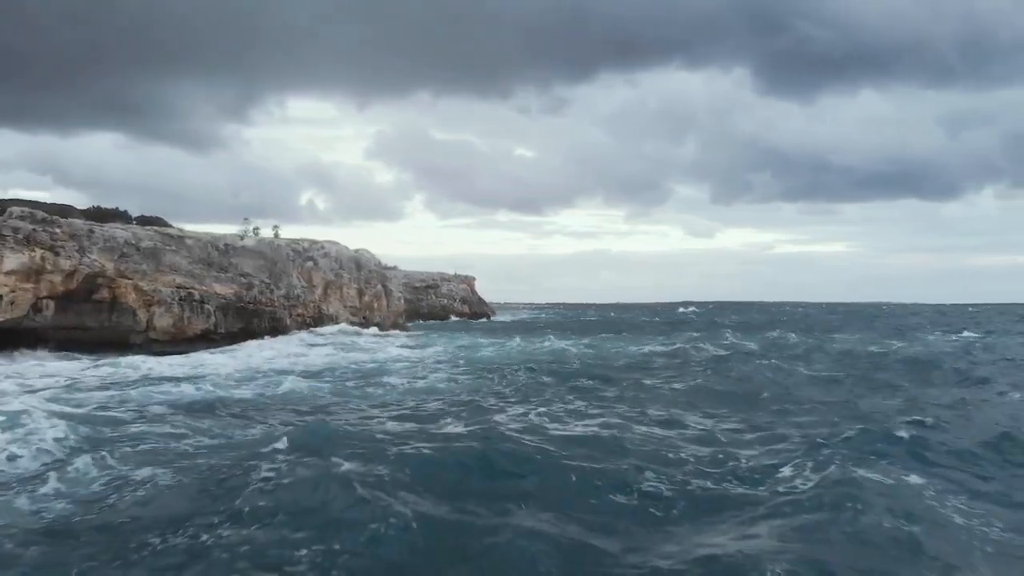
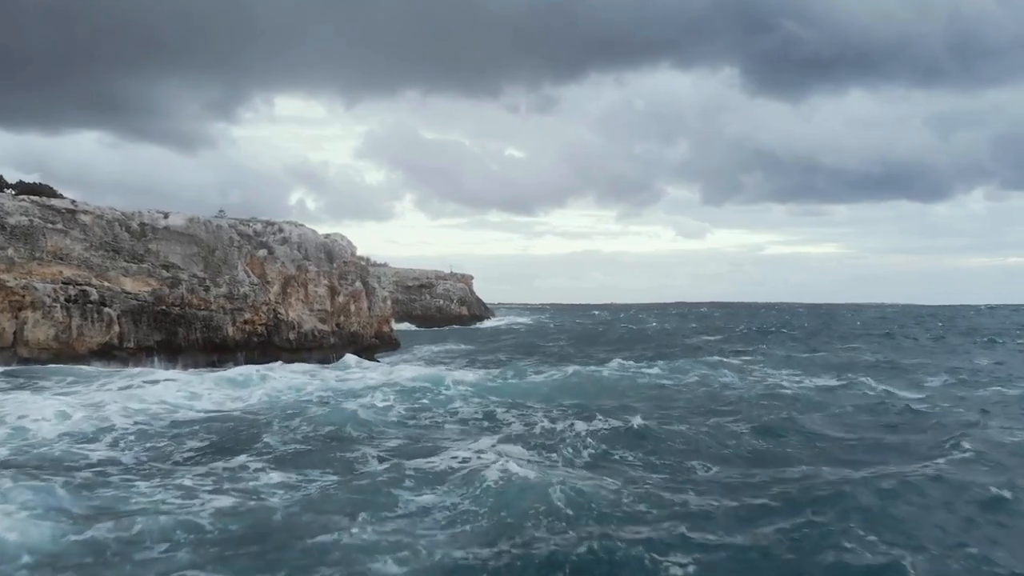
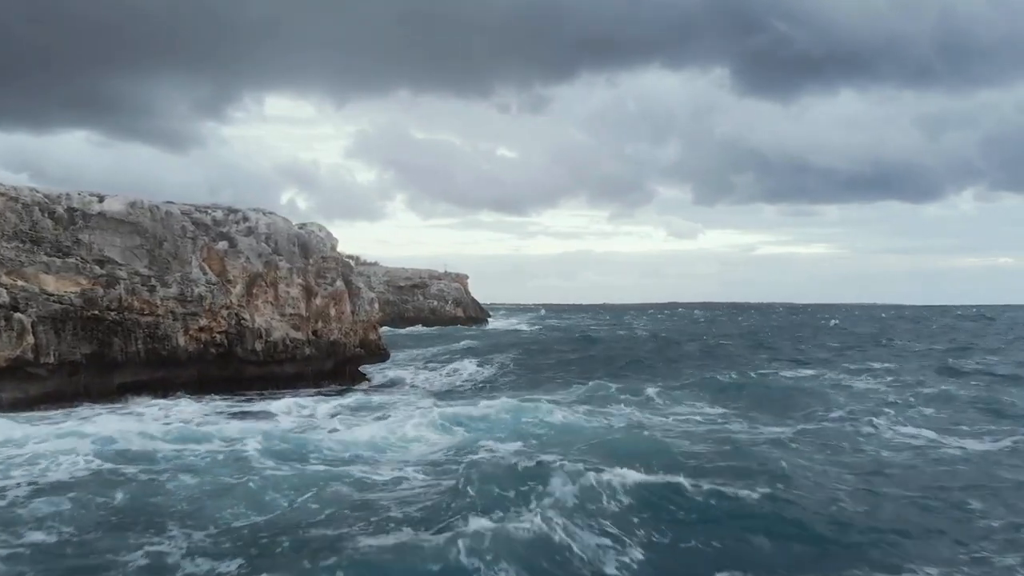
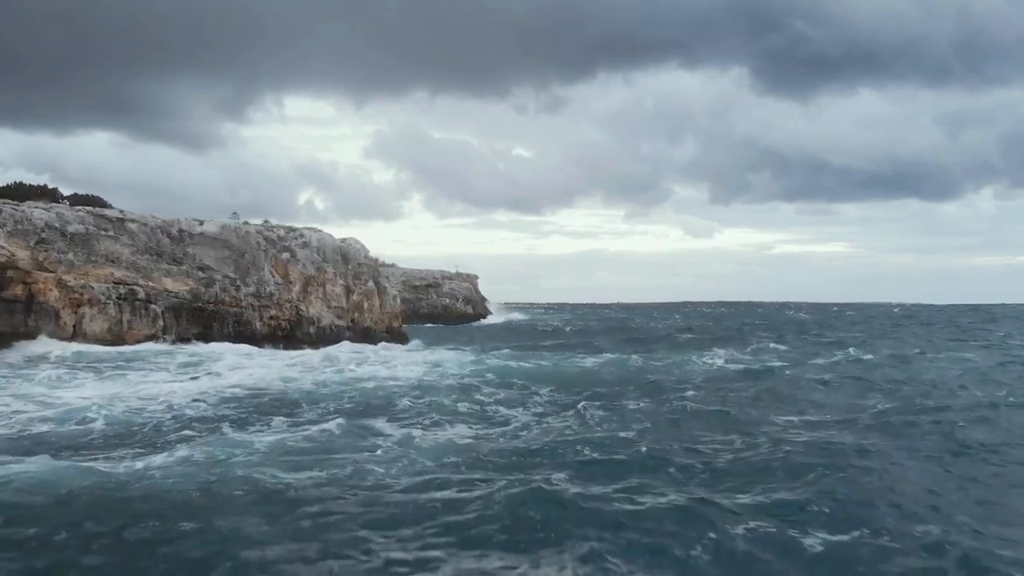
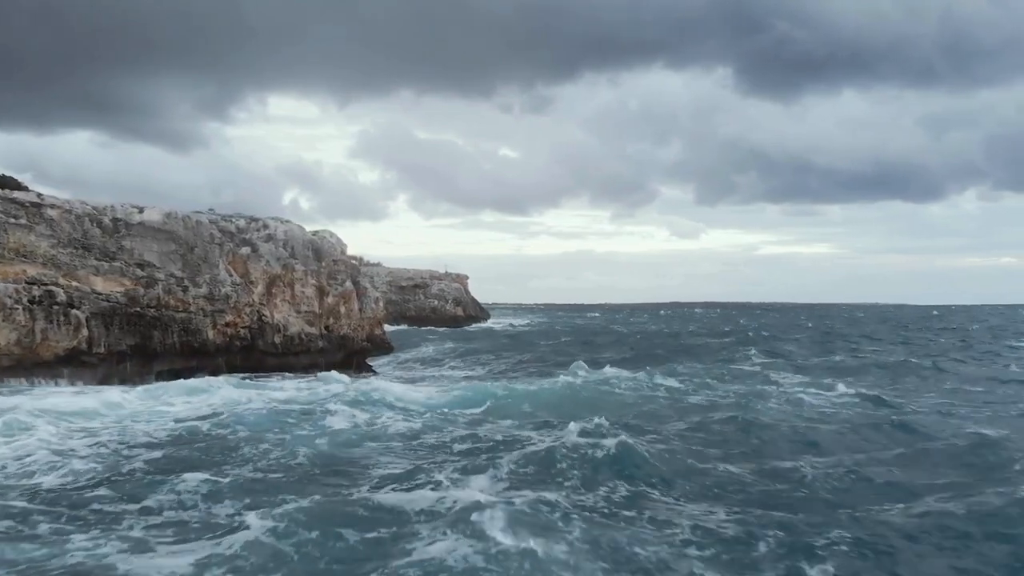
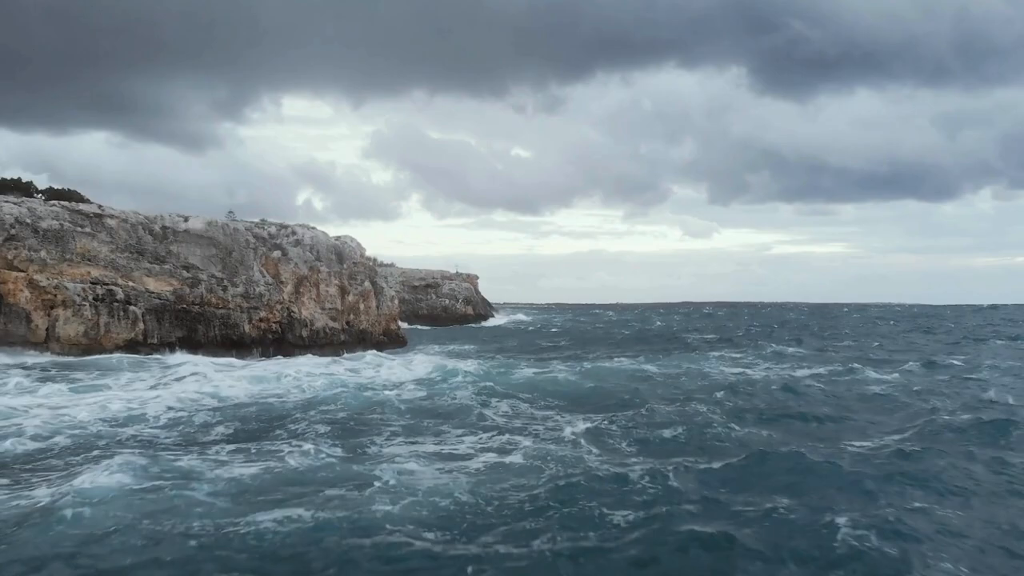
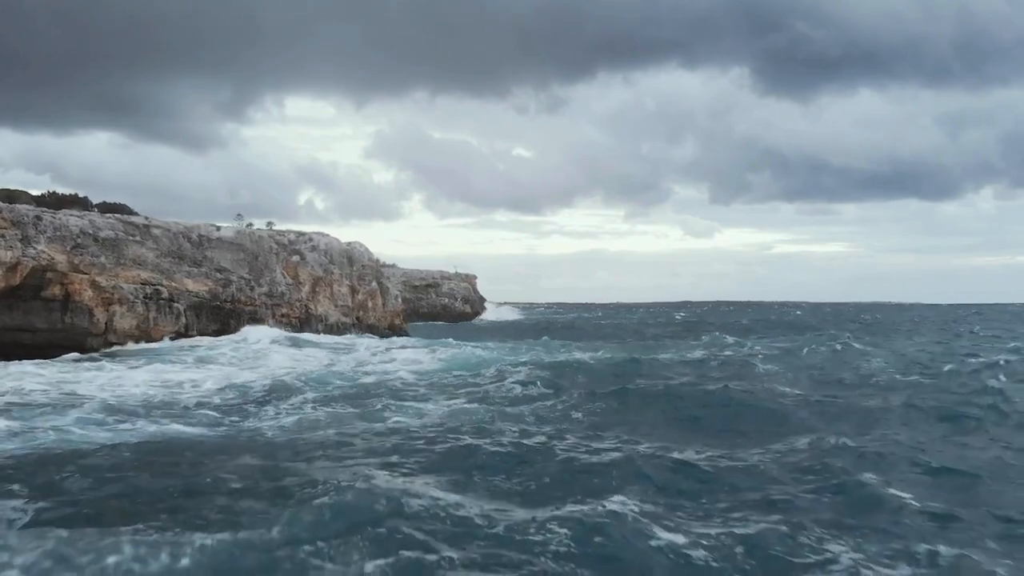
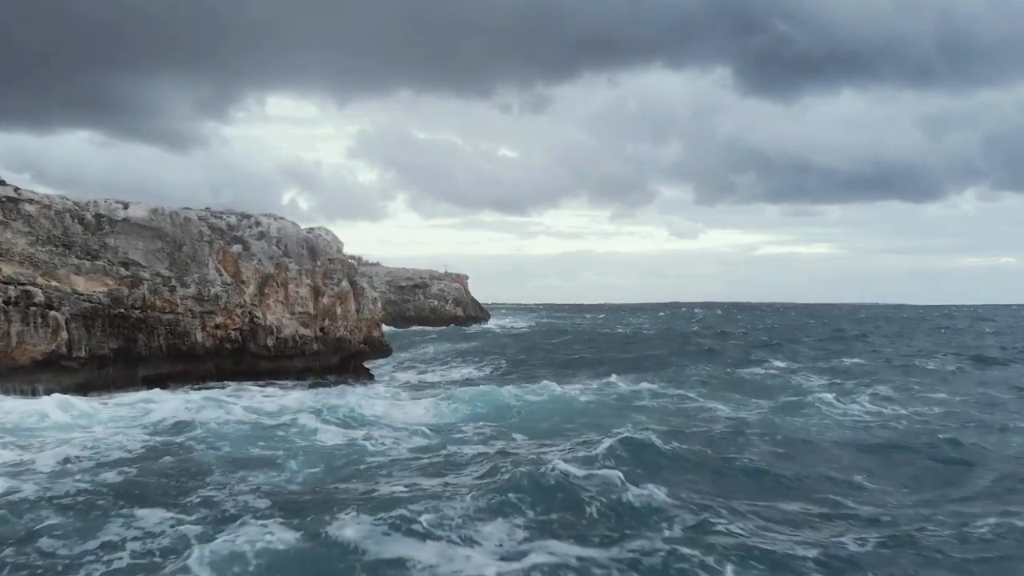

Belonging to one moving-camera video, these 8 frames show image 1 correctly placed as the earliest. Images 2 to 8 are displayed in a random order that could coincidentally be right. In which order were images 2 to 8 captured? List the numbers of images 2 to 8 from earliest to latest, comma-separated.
7, 4, 6, 2, 5, 8, 3
